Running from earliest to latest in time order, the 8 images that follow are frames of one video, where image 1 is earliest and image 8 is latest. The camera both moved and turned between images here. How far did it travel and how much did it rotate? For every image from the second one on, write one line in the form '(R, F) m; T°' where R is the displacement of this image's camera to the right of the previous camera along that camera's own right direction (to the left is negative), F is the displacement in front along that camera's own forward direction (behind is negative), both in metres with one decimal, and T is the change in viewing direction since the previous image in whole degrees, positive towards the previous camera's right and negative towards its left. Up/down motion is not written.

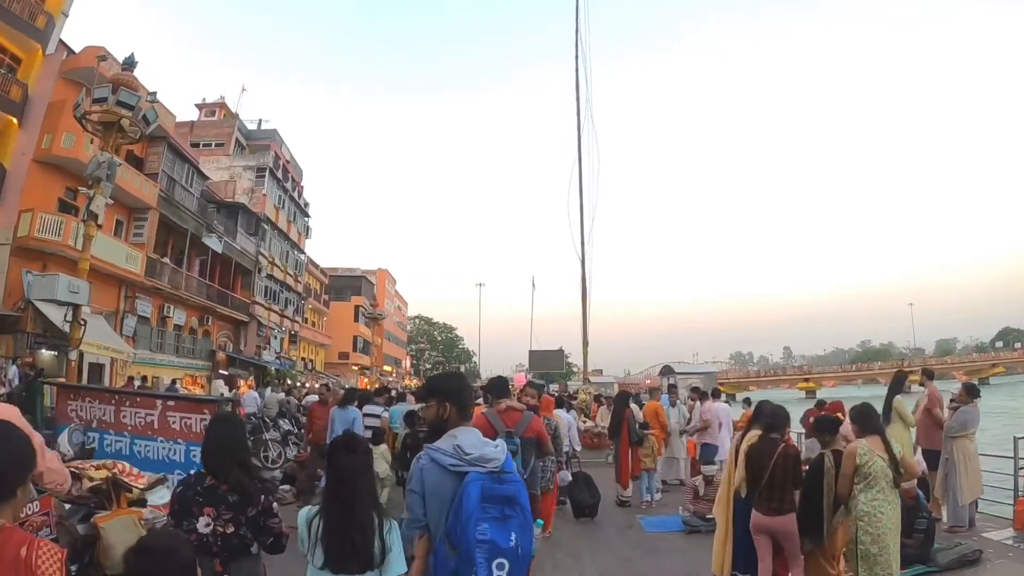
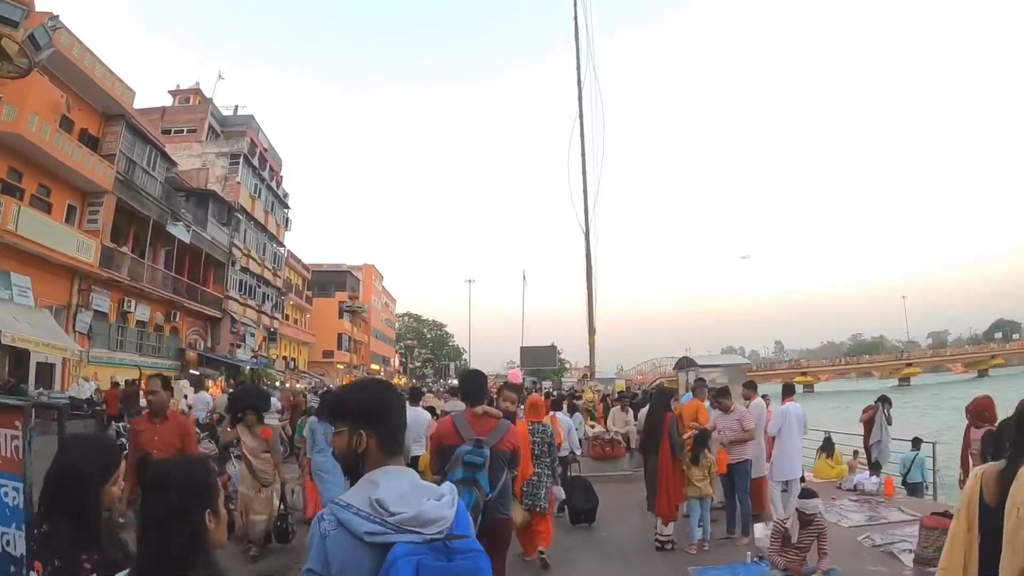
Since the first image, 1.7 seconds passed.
(0.0, +2.1) m; +1°
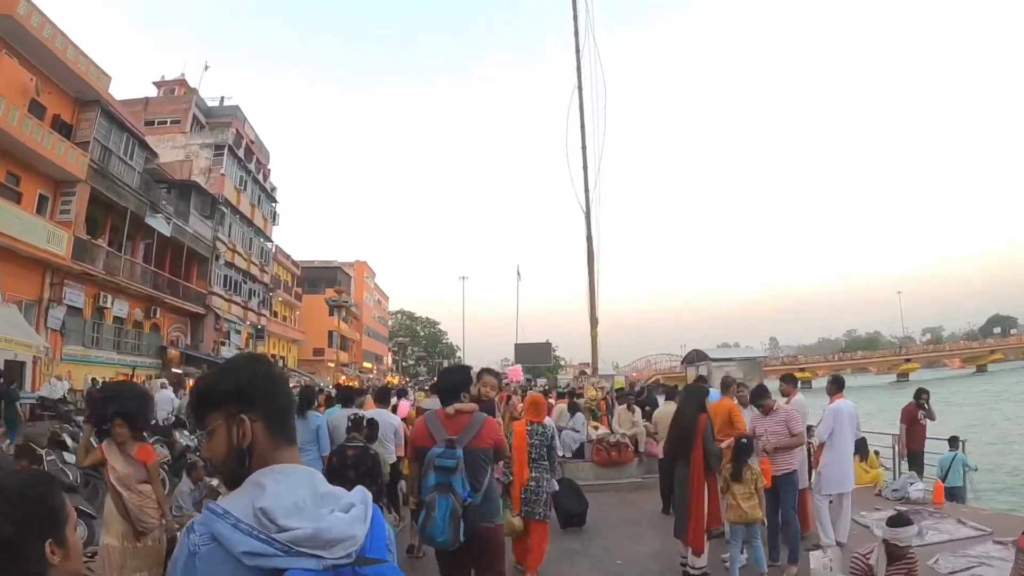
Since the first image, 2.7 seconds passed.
(0.0, +1.0) m; +1°
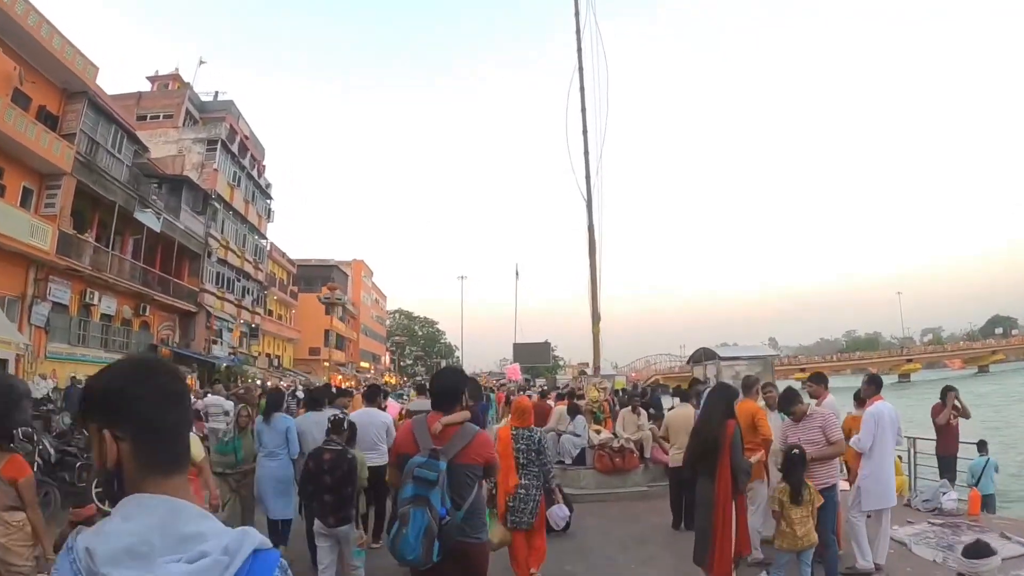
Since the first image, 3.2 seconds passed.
(0.0, +0.6) m; 0°
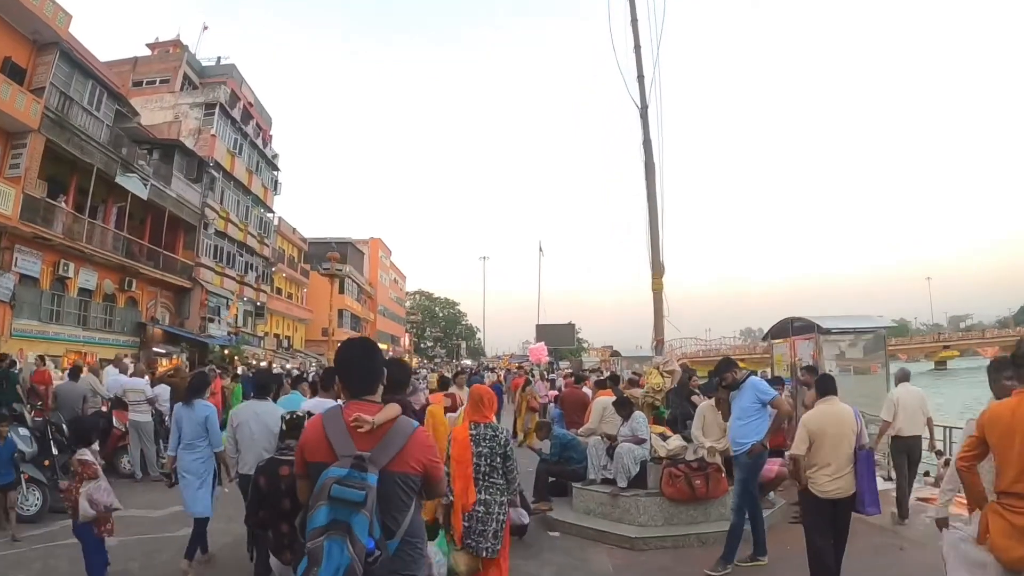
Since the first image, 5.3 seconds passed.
(0.0, +2.9) m; -2°
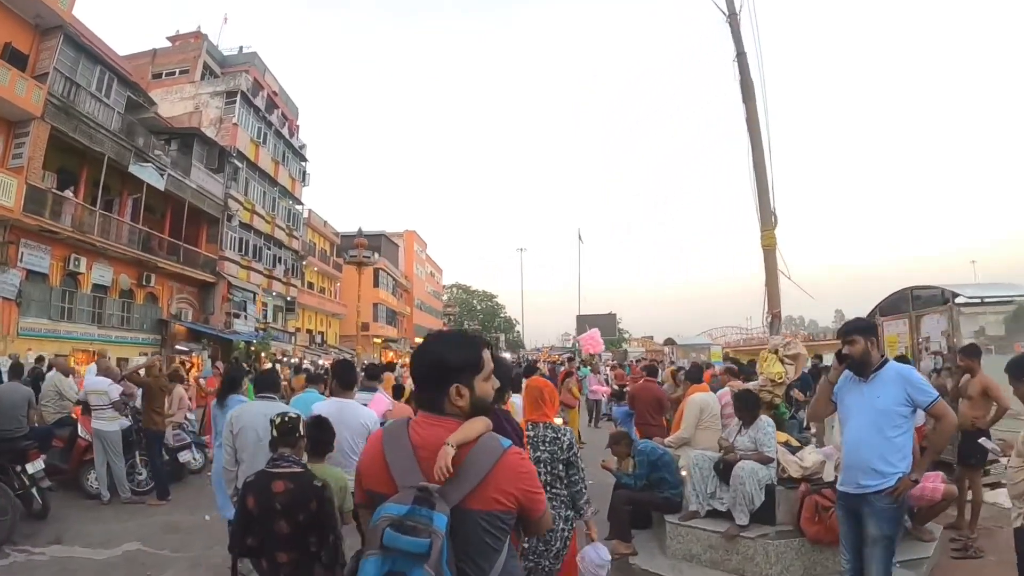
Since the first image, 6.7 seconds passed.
(-0.1, +2.1) m; -3°
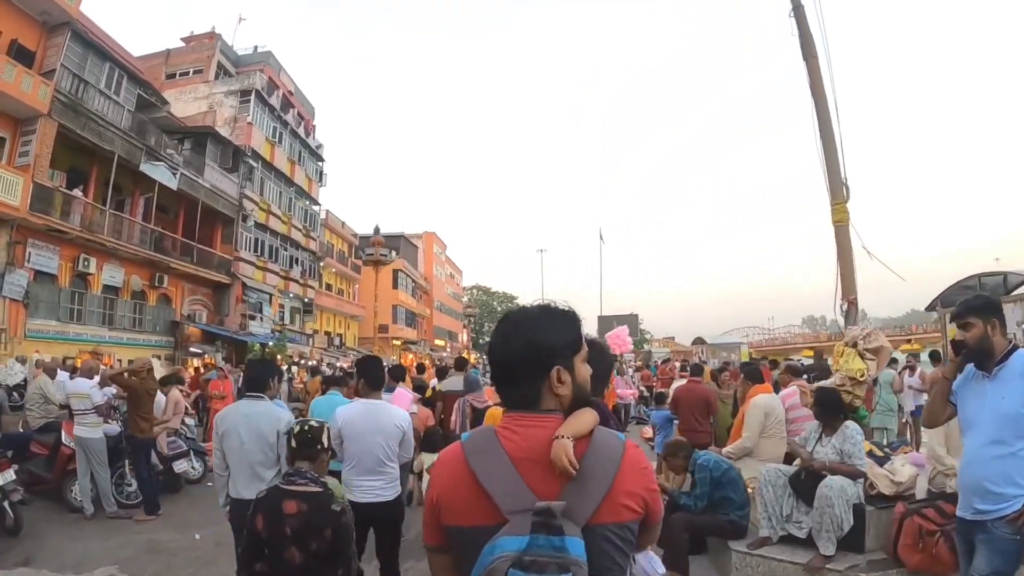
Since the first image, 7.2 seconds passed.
(0.0, +0.9) m; -2°
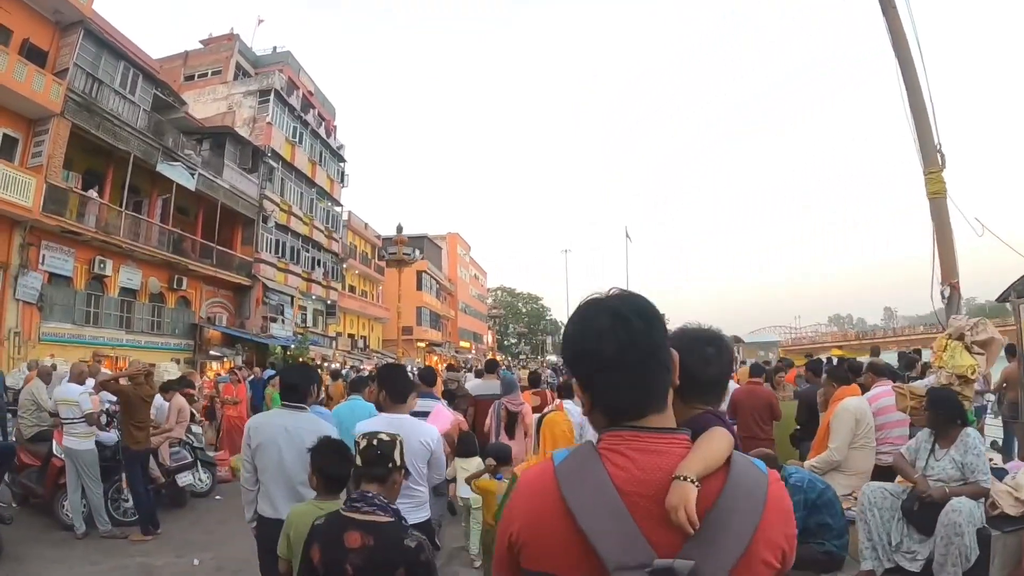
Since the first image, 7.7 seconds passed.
(0.0, +0.9) m; -2°
